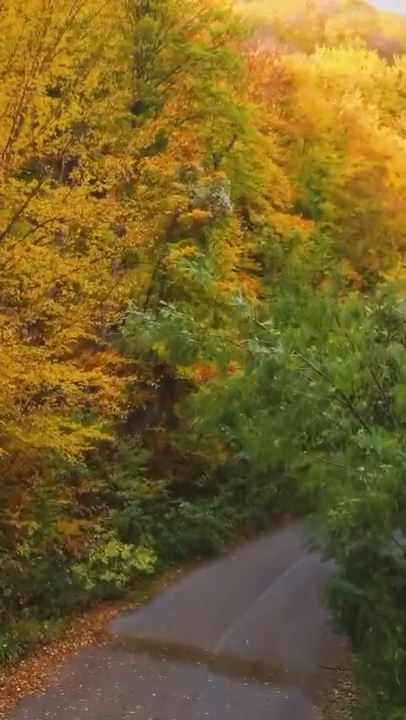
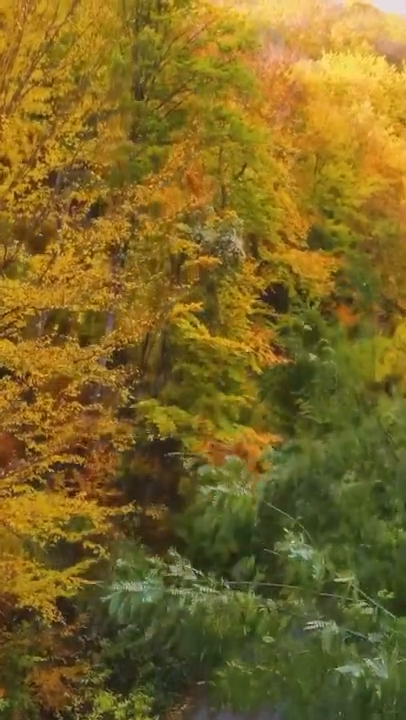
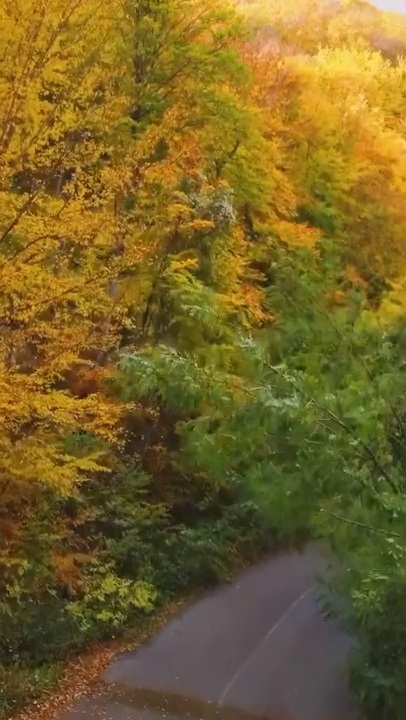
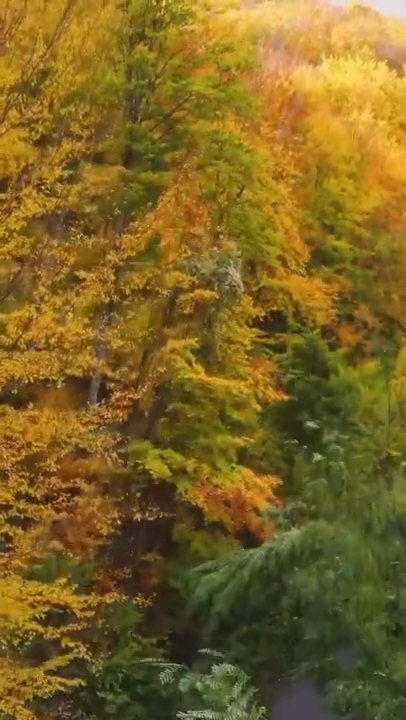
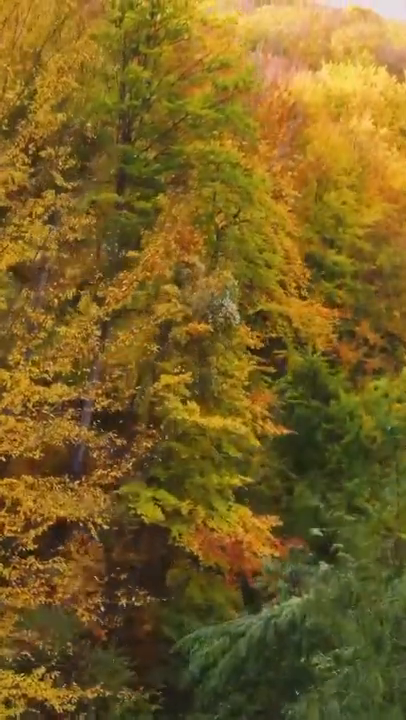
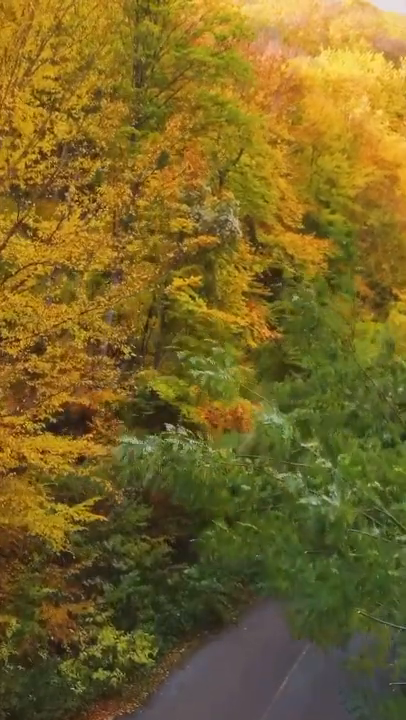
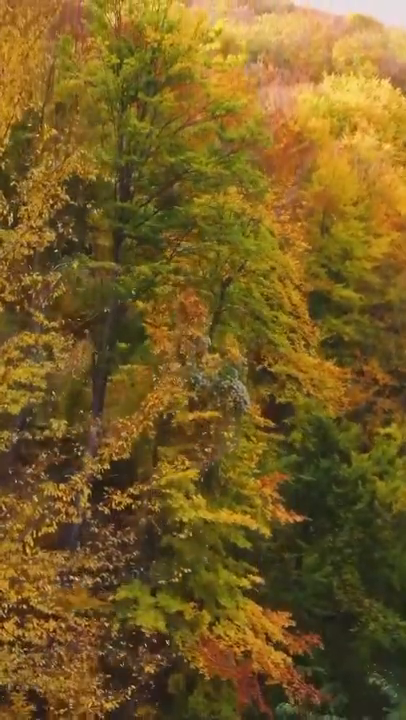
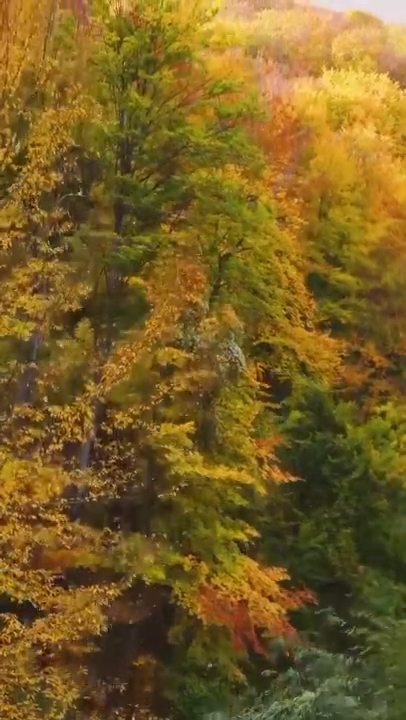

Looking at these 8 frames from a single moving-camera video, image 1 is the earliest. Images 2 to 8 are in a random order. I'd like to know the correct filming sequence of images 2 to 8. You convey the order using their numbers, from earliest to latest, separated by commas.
3, 6, 2, 4, 5, 8, 7
